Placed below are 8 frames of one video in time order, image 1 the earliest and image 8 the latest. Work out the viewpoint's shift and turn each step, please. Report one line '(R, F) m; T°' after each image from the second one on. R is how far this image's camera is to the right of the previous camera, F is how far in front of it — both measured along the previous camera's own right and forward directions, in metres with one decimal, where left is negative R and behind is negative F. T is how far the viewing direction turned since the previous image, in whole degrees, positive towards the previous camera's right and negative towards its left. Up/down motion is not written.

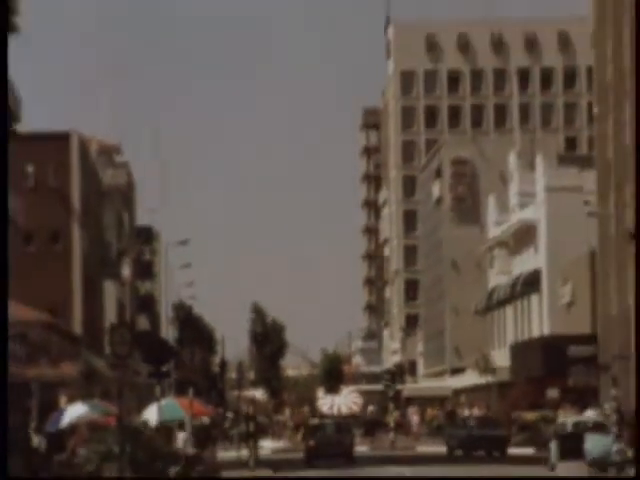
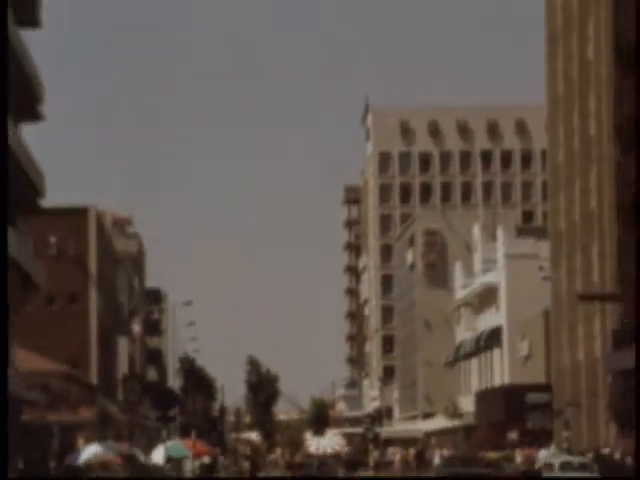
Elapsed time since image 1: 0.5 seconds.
(0.0, -0.8) m; 0°
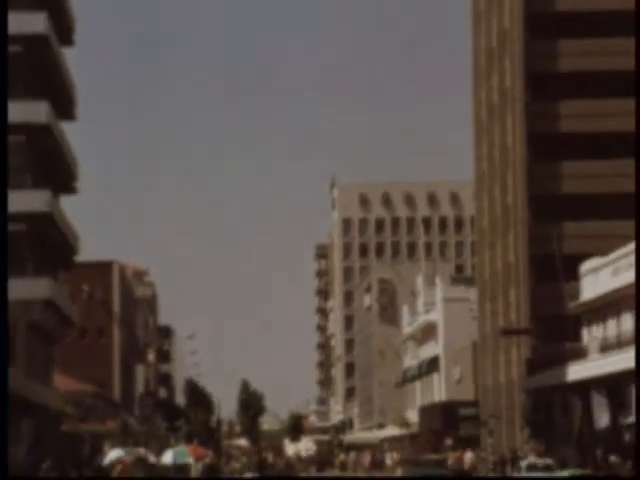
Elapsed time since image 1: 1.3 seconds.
(+0.1, -1.8) m; 0°
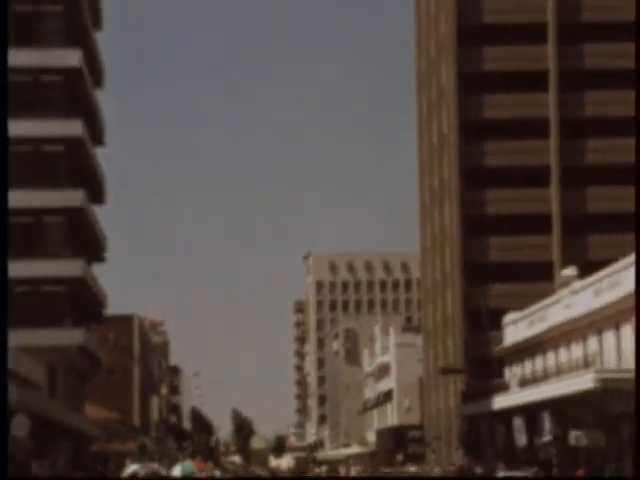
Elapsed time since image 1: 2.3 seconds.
(0.0, -2.3) m; +1°
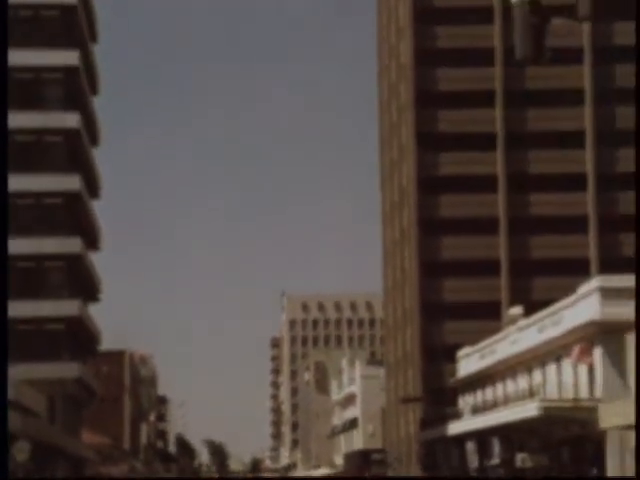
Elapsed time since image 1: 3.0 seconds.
(+0.1, -1.3) m; +1°
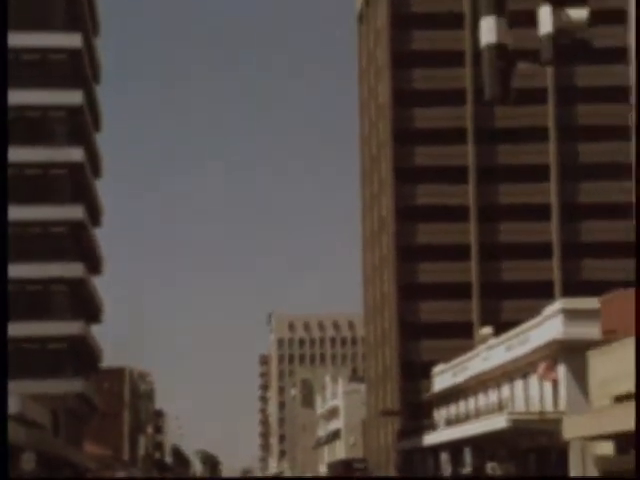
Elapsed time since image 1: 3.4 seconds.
(0.0, -1.0) m; +1°
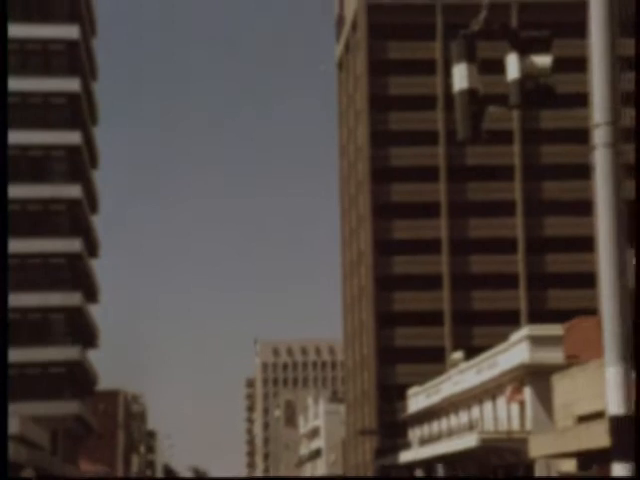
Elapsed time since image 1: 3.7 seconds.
(0.0, -0.9) m; +1°
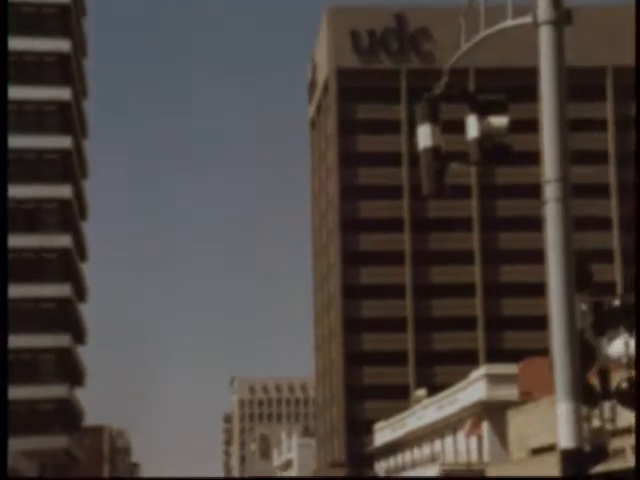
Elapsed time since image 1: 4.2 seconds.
(-0.1, -1.1) m; +2°
